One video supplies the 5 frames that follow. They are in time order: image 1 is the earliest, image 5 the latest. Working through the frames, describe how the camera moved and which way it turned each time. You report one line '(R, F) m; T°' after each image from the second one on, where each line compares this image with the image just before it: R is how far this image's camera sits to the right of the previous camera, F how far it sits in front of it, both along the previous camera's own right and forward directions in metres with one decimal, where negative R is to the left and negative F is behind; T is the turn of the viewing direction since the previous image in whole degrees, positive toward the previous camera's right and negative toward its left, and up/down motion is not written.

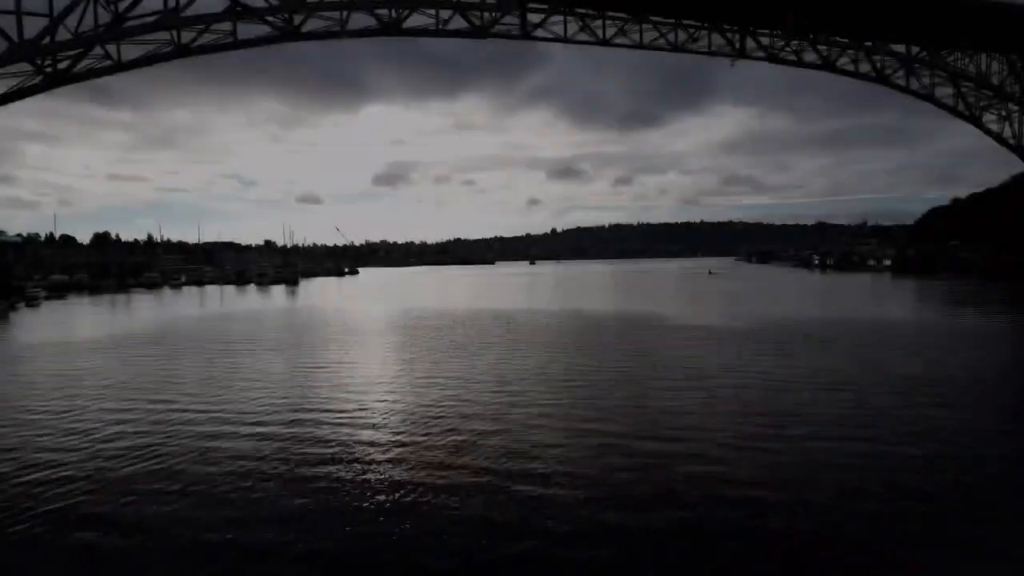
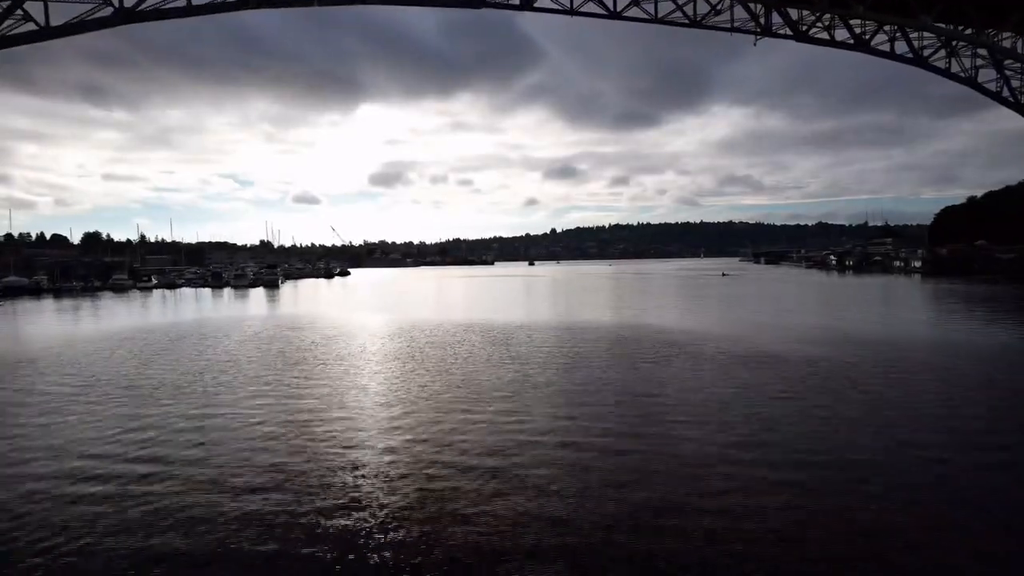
(0.0, +3.4) m; 0°
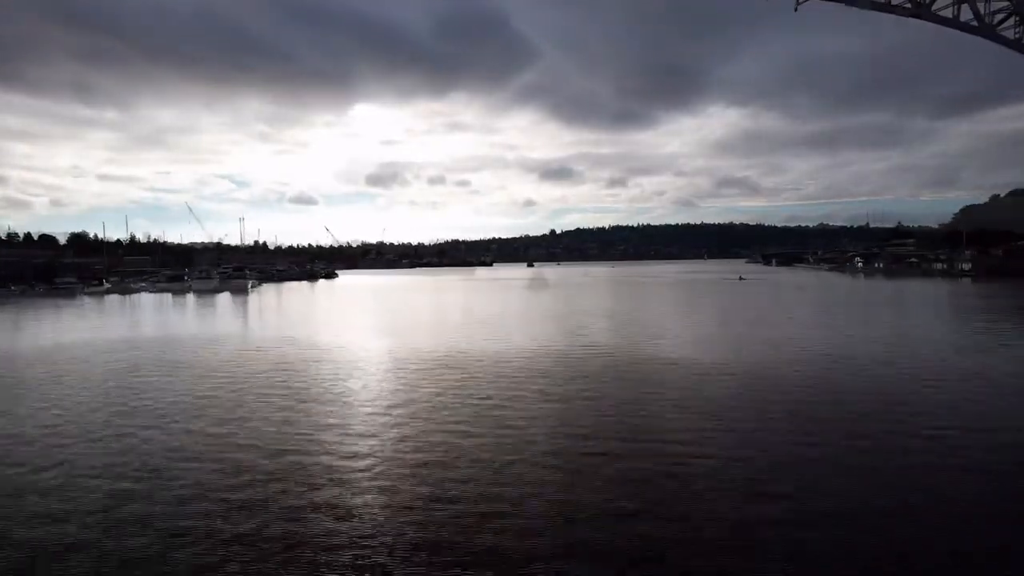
(0.0, +4.5) m; 0°
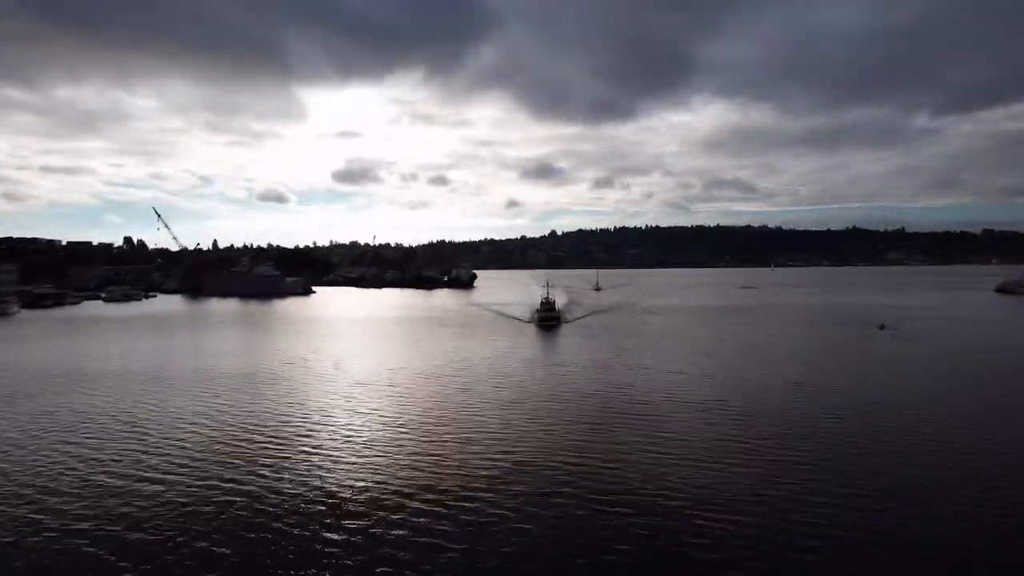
(-0.2, +5.1) m; 0°
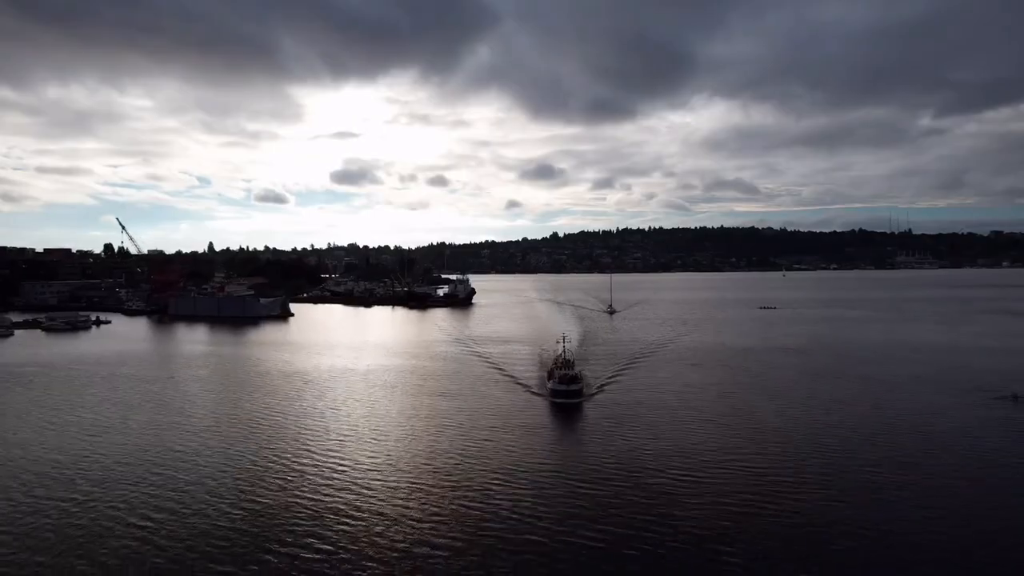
(-0.1, +5.2) m; 0°
